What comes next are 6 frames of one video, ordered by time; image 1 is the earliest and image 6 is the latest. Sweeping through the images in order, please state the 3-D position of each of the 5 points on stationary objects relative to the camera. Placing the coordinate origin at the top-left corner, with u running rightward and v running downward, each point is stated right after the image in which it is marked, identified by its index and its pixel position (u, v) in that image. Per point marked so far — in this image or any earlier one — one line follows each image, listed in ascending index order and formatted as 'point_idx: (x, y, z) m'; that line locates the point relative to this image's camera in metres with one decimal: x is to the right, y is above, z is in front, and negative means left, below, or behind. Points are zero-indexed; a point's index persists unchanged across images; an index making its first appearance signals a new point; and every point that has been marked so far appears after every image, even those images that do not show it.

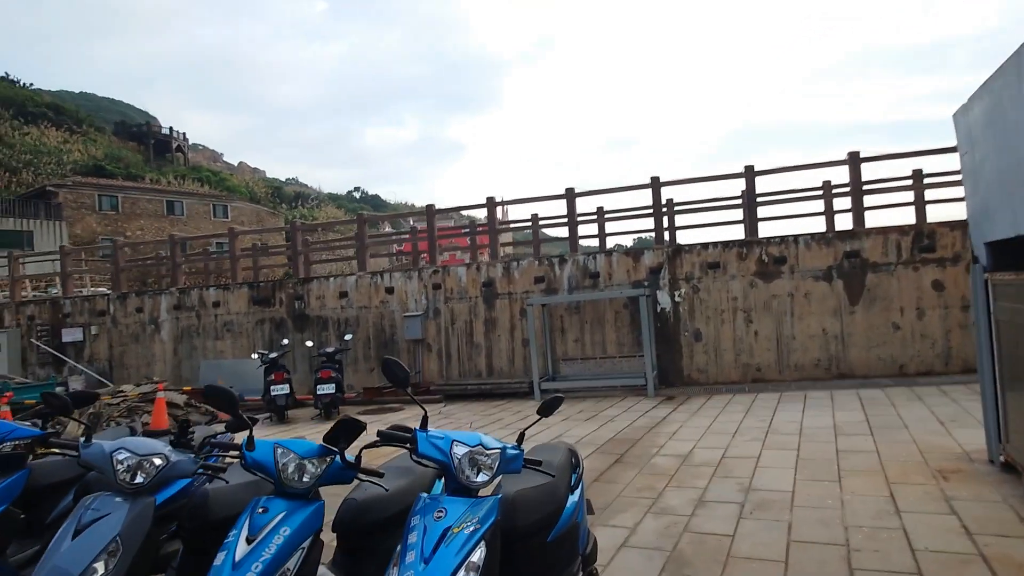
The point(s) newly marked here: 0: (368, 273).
0: (-2.4, +0.2, +10.0) m
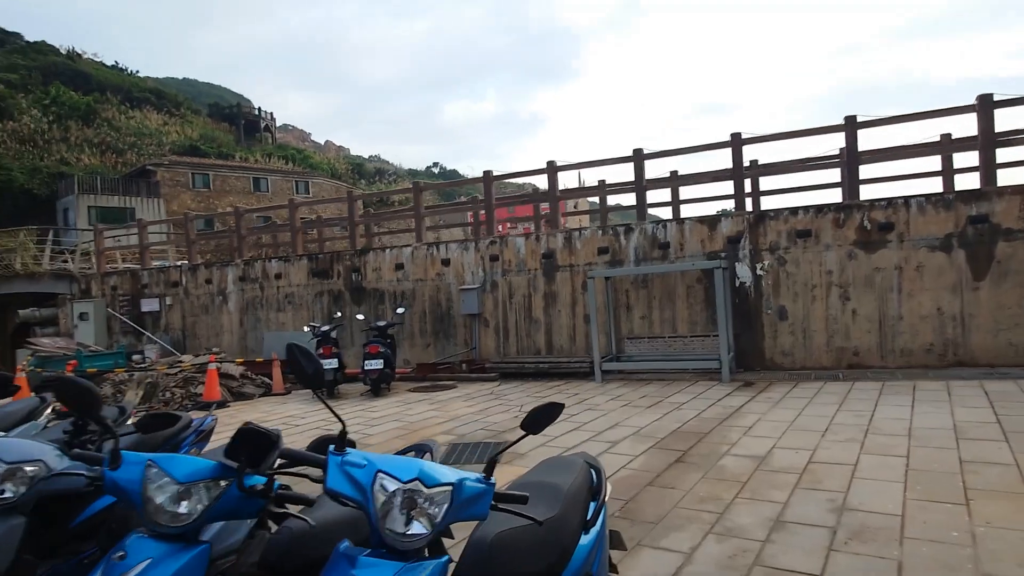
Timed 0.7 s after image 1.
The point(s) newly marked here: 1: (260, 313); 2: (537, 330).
0: (-1.4, +0.7, +9.6) m
1: (-4.6, -0.5, +10.9) m
2: (+0.4, -0.6, +8.7) m
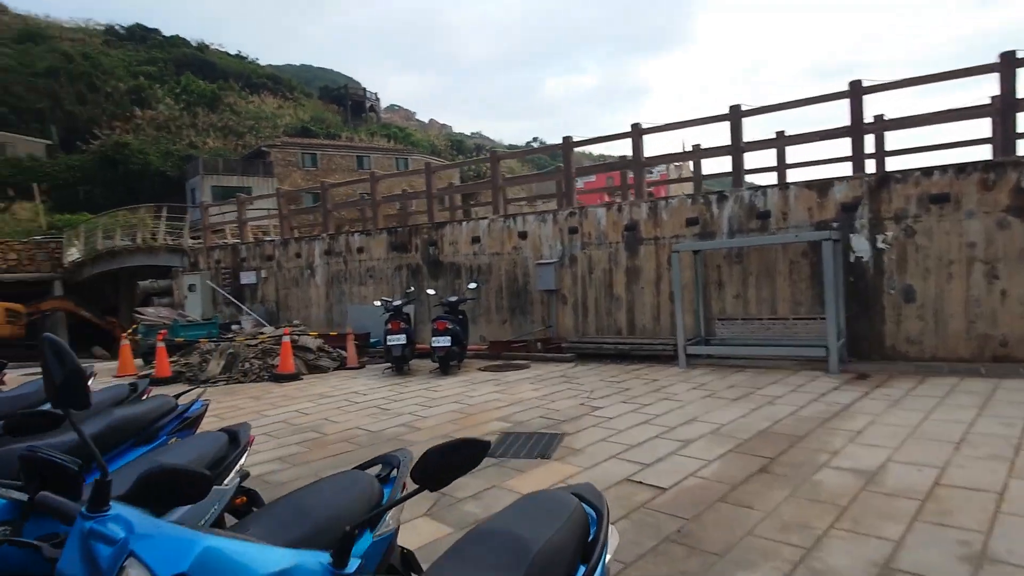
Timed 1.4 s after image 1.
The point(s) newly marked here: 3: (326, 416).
0: (-0.2, +1.1, +9.2) m
1: (-3.1, 0.0, +11.1) m
2: (+1.4, -0.3, +8.1) m
3: (-1.7, -1.1, +5.3) m
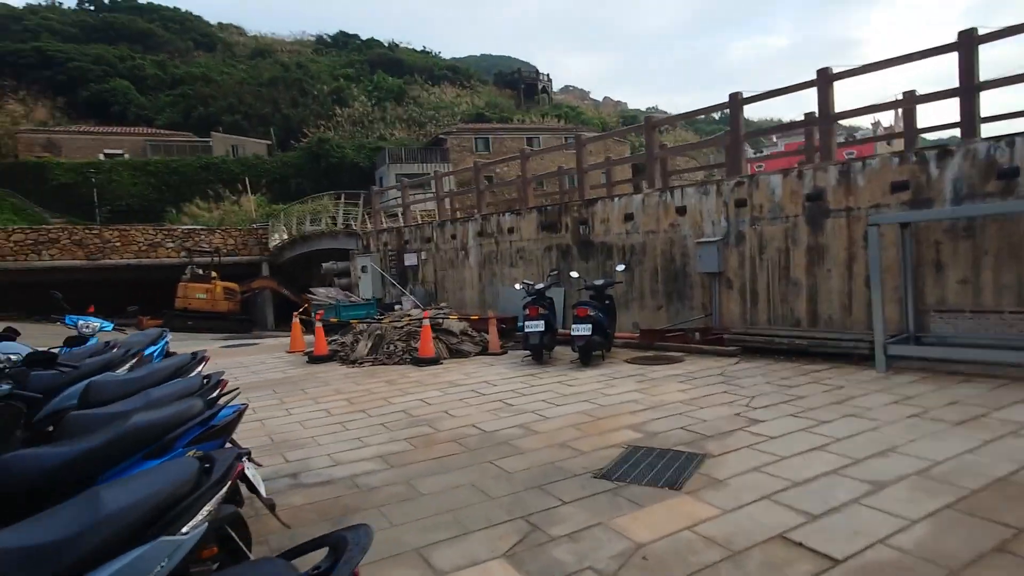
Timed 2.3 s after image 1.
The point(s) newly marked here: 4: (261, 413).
0: (+2.0, +1.3, +8.2) m
1: (-0.3, +0.4, +10.9) m
2: (+3.2, -0.1, +6.7) m
3: (-0.6, -1.0, +5.0) m
4: (-2.2, -1.1, +5.3) m
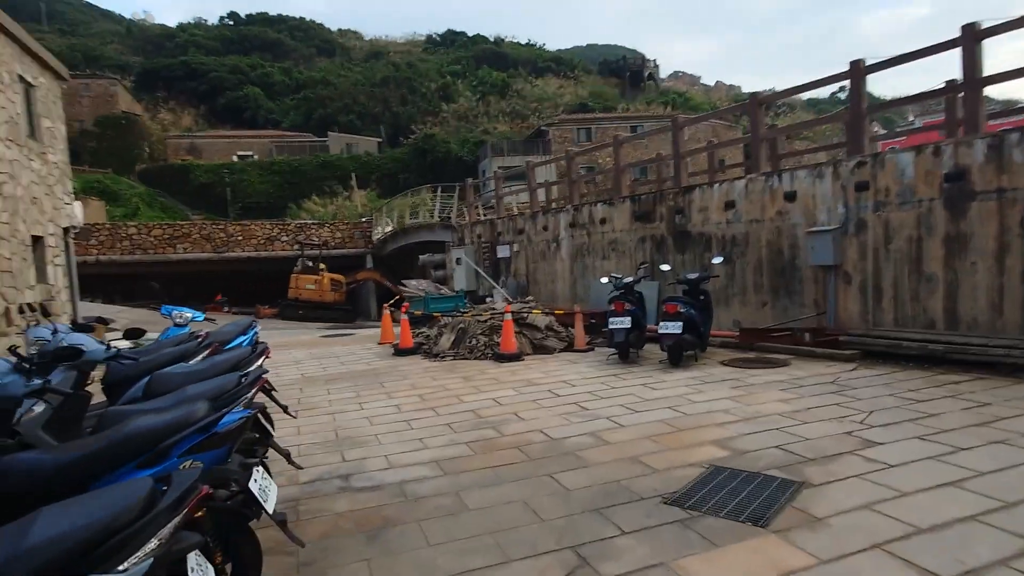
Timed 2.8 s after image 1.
0: (+3.1, +1.4, +7.4) m
1: (+1.3, +0.5, +10.4) m
2: (+4.0, 0.0, +5.8) m
3: (0.0, -1.0, +4.7) m
4: (-1.6, -1.0, +5.3) m
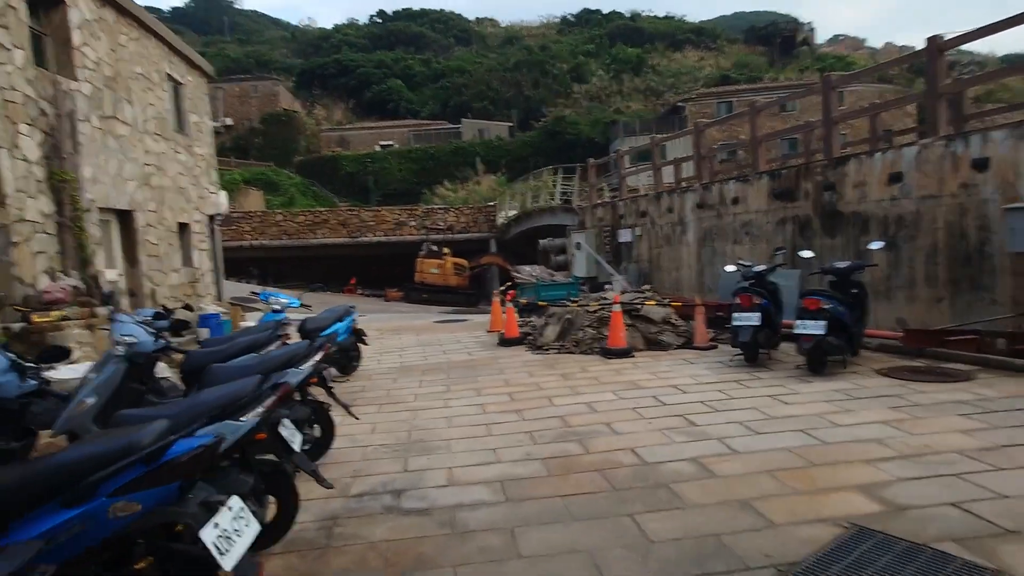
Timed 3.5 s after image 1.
0: (+4.3, +1.5, +5.9) m
1: (+3.2, +0.7, +9.3) m
2: (+4.8, 0.0, +4.2) m
3: (+0.7, -0.9, +4.1) m
4: (-0.8, -0.9, +5.0) m
